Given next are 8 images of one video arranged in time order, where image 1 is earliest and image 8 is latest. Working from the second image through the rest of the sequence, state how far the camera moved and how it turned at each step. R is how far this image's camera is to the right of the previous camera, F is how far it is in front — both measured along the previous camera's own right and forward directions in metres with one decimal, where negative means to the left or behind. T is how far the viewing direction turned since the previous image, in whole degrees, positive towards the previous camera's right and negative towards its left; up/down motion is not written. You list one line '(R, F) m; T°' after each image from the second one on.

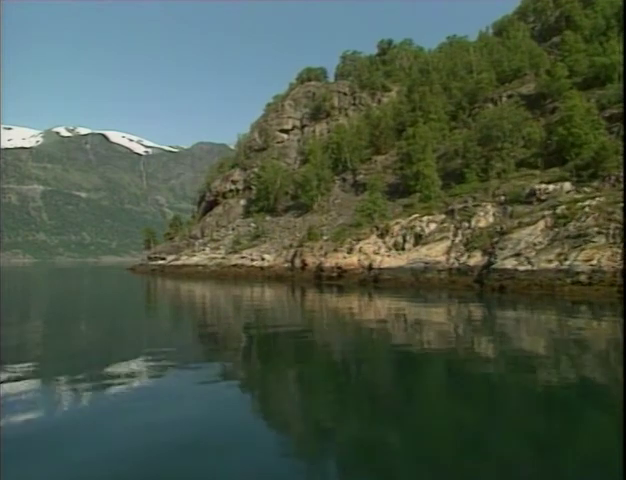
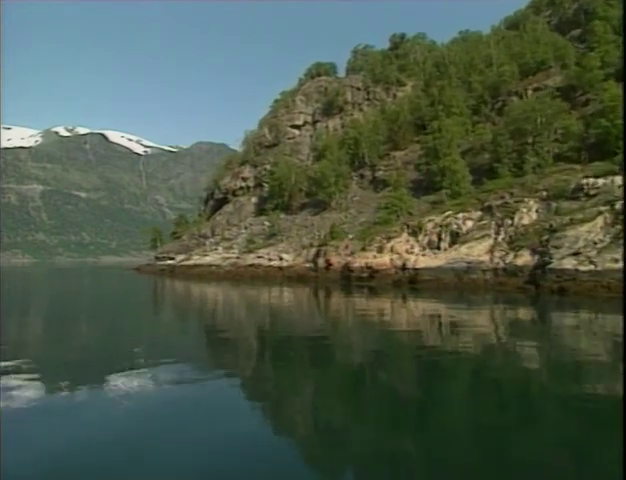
(-3.6, +3.0) m; 0°
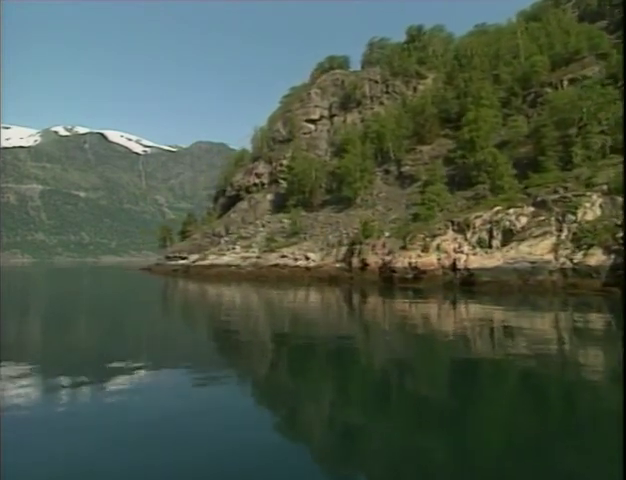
(-4.5, +3.7) m; 0°
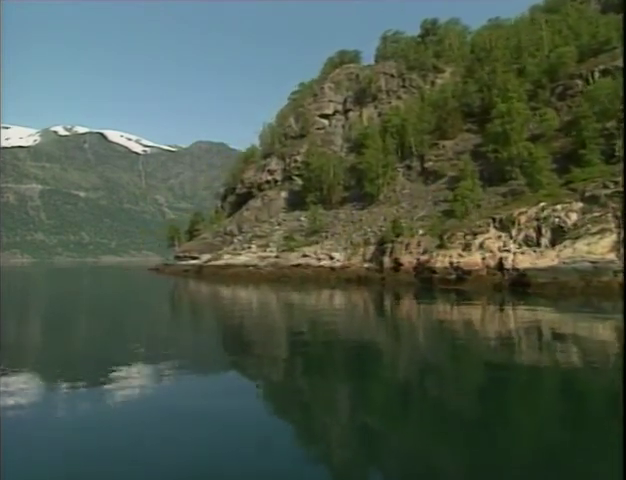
(-3.6, +2.9) m; 0°
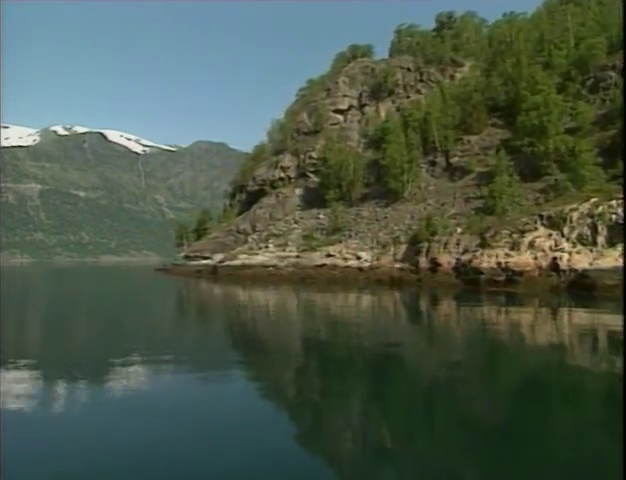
(-3.6, +2.9) m; 0°
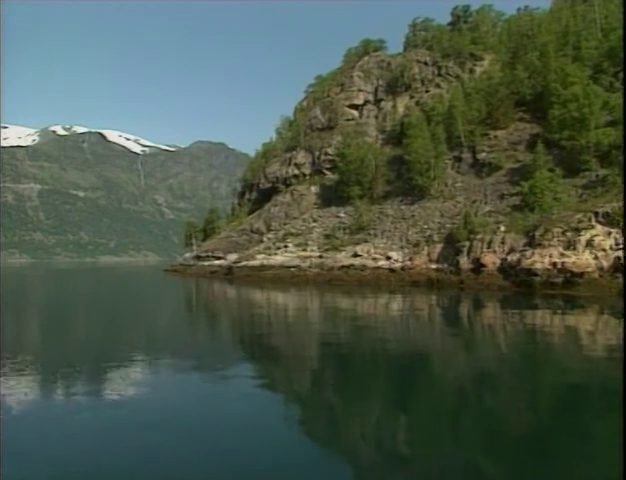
(-3.6, +2.8) m; 0°
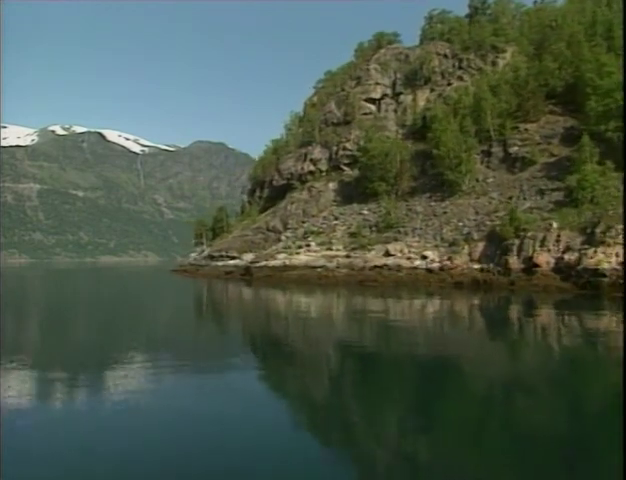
(-3.7, +2.9) m; 0°
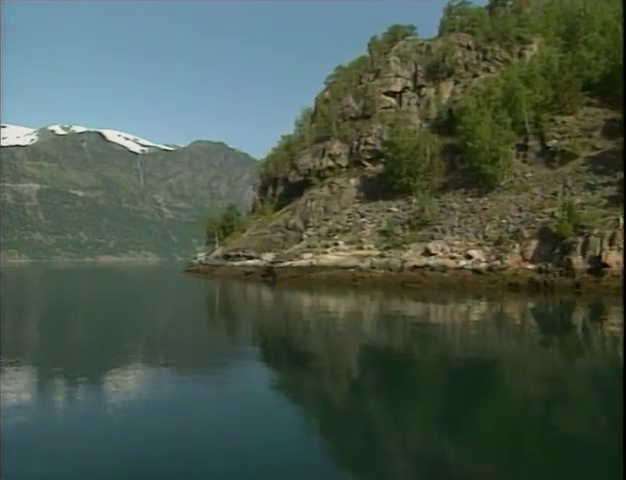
(-4.1, +3.1) m; 0°
